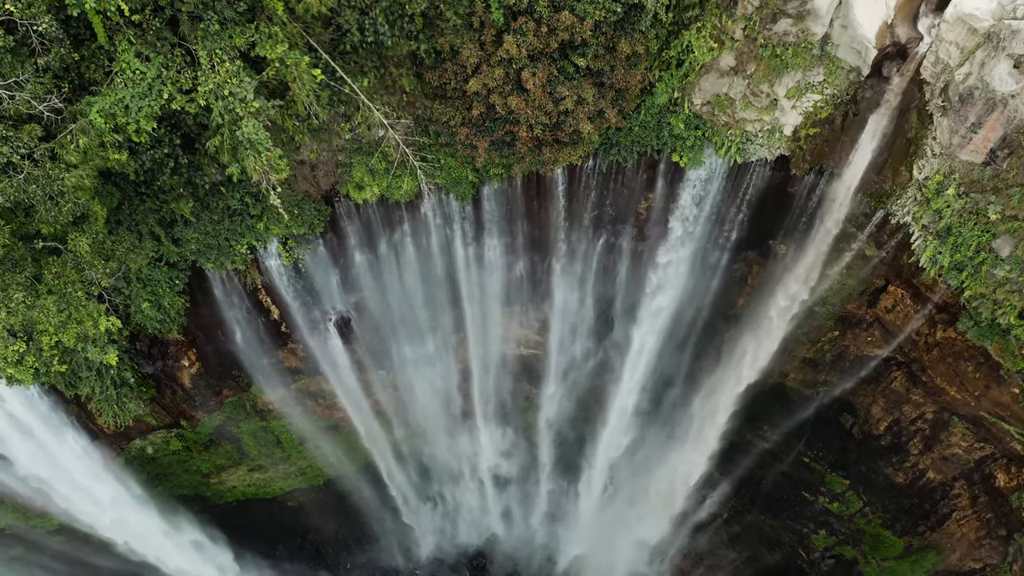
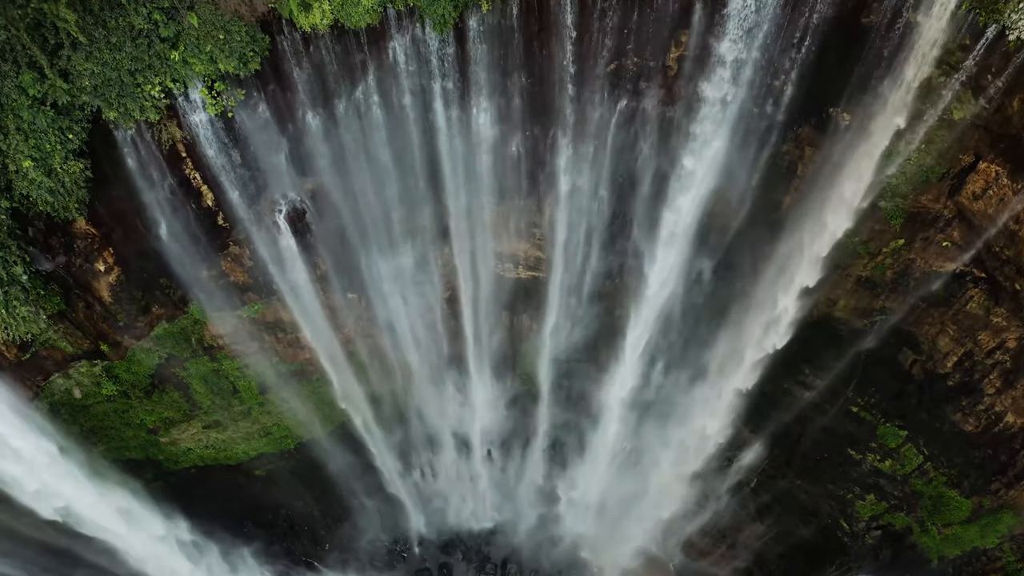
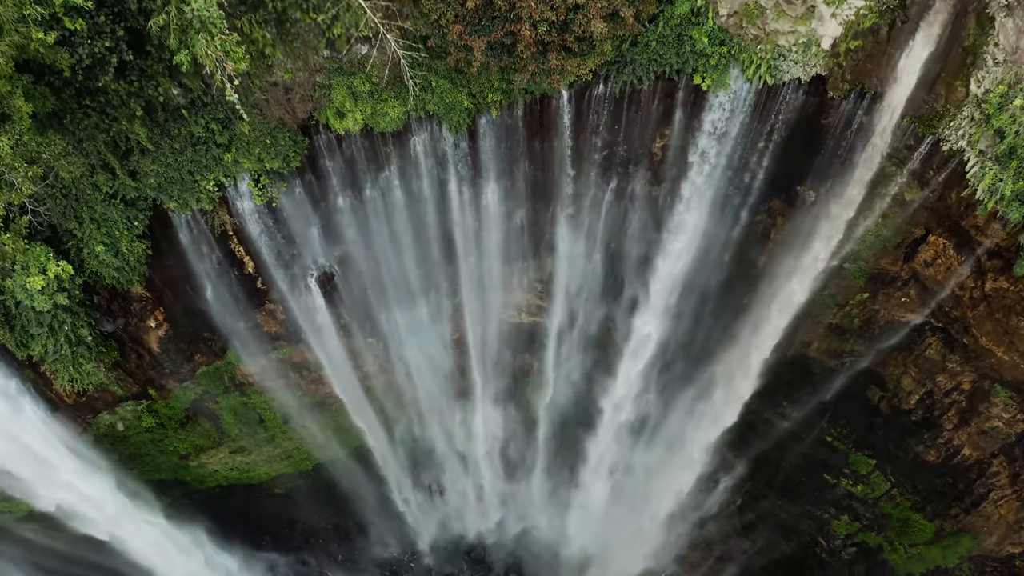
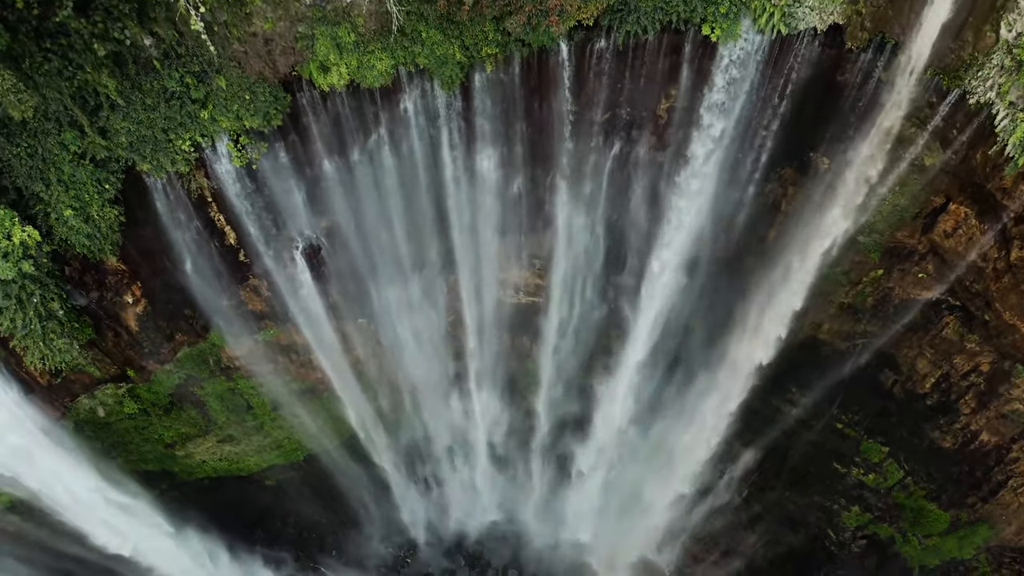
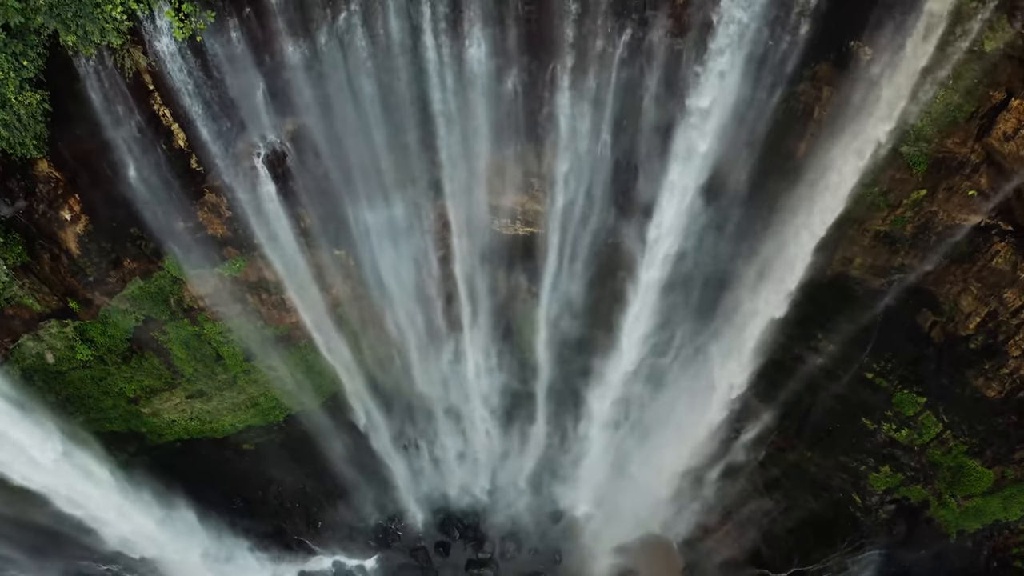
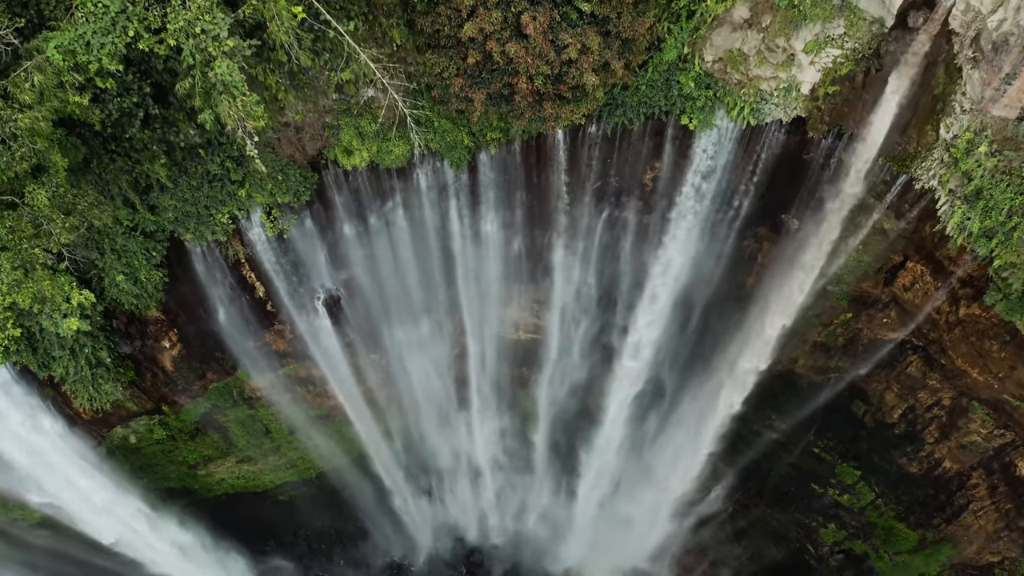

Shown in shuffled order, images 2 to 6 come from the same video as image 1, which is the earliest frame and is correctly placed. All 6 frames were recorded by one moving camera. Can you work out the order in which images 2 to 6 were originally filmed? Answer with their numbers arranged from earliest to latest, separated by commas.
6, 3, 4, 2, 5
